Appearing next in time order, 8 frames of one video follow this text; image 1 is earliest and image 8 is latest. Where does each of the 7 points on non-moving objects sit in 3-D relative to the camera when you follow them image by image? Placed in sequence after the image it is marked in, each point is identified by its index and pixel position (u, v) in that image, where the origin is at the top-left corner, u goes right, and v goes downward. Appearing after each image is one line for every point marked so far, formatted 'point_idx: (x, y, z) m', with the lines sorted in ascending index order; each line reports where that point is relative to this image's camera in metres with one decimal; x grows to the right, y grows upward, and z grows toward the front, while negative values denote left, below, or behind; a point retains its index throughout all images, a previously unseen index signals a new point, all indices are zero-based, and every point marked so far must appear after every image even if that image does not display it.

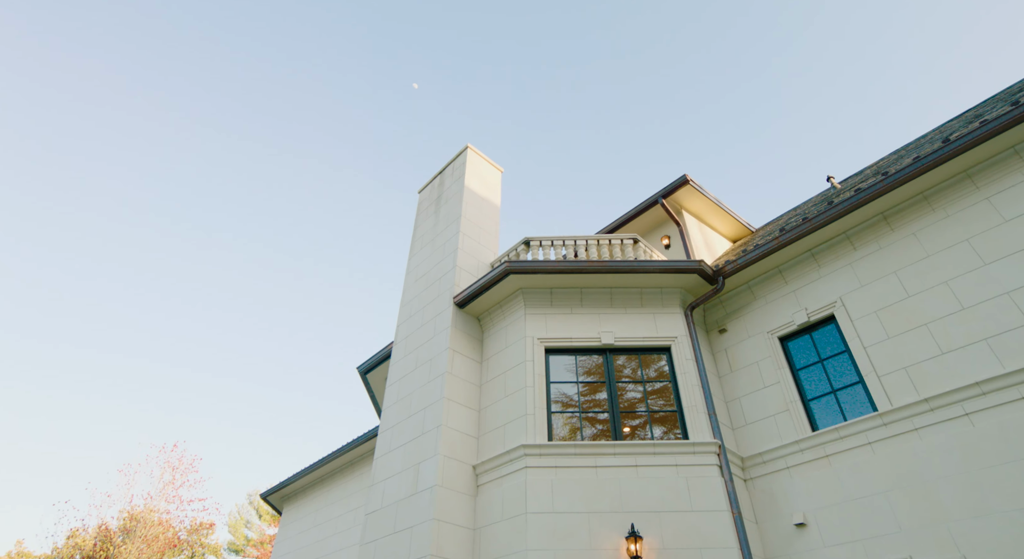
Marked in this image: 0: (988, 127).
0: (+5.6, +1.8, +6.9) m
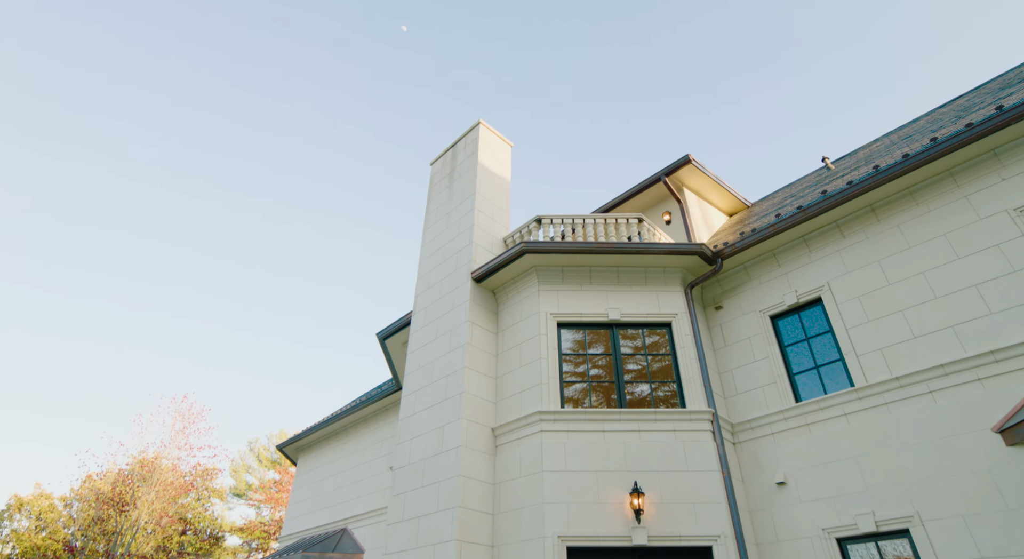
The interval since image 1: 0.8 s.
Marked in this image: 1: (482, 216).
0: (+5.9, +1.9, +7.5) m
1: (-0.6, +1.2, +11.5) m
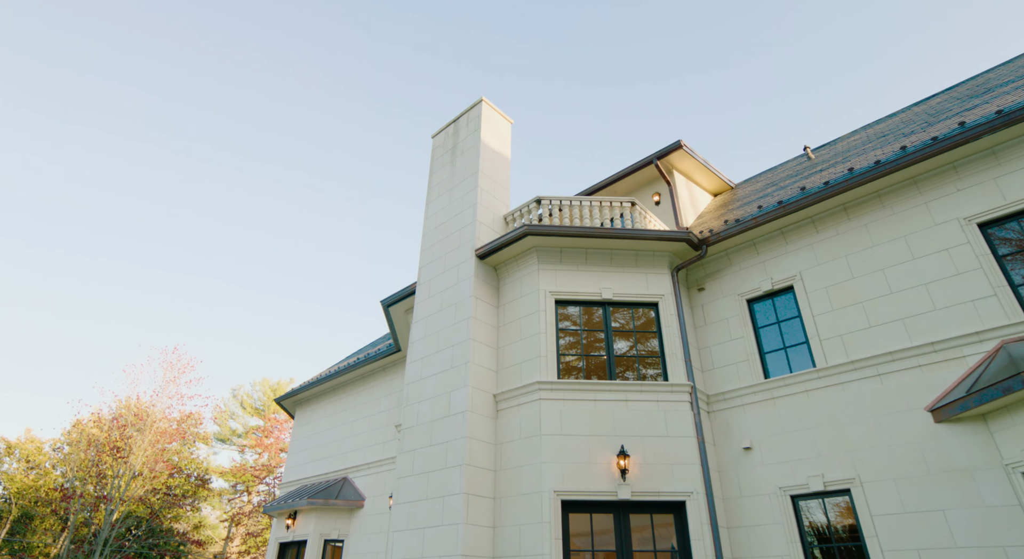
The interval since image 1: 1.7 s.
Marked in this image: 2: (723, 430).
0: (+6.0, +1.9, +8.4) m
1: (-0.6, +1.8, +12.2) m
2: (+3.4, -2.4, +9.6) m
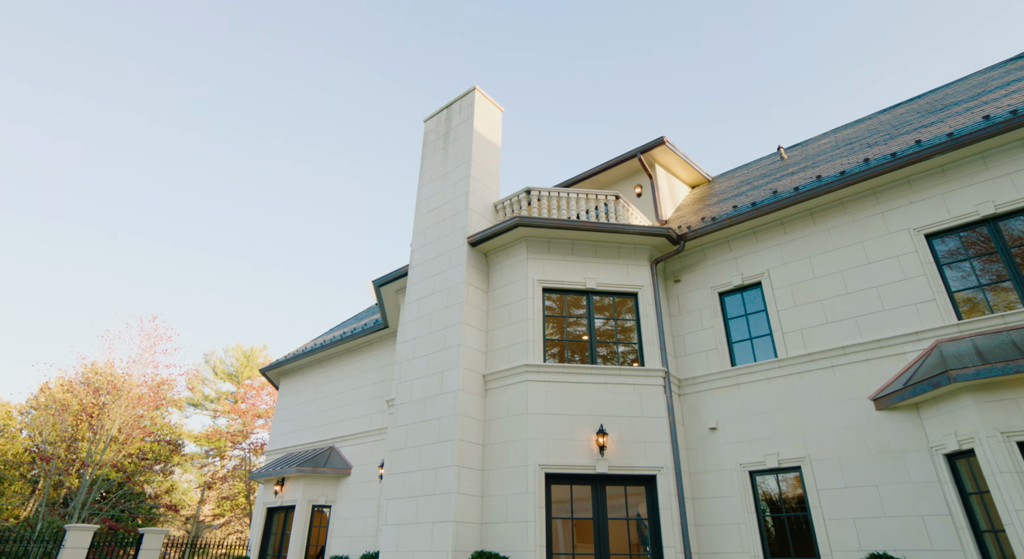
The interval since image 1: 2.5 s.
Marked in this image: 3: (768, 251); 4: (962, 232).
0: (+6.0, +1.8, +9.3) m
1: (-0.8, +2.1, +12.8) m
2: (+3.2, -2.3, +10.5) m
3: (+4.6, +0.5, +10.7) m
4: (+6.8, +0.7, +8.9) m
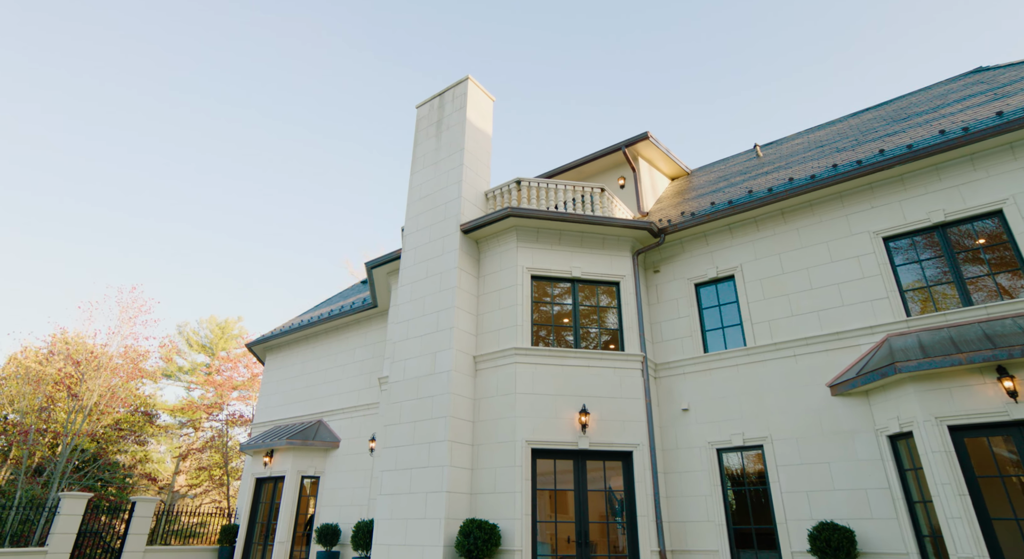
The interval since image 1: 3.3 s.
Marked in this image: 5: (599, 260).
0: (+5.9, +1.9, +10.1) m
1: (-1.0, +2.4, +13.3) m
2: (+3.0, -2.2, +11.4) m
3: (+4.5, +0.6, +11.5) m
4: (+6.7, +0.7, +9.8) m
5: (+1.8, +0.4, +12.2) m
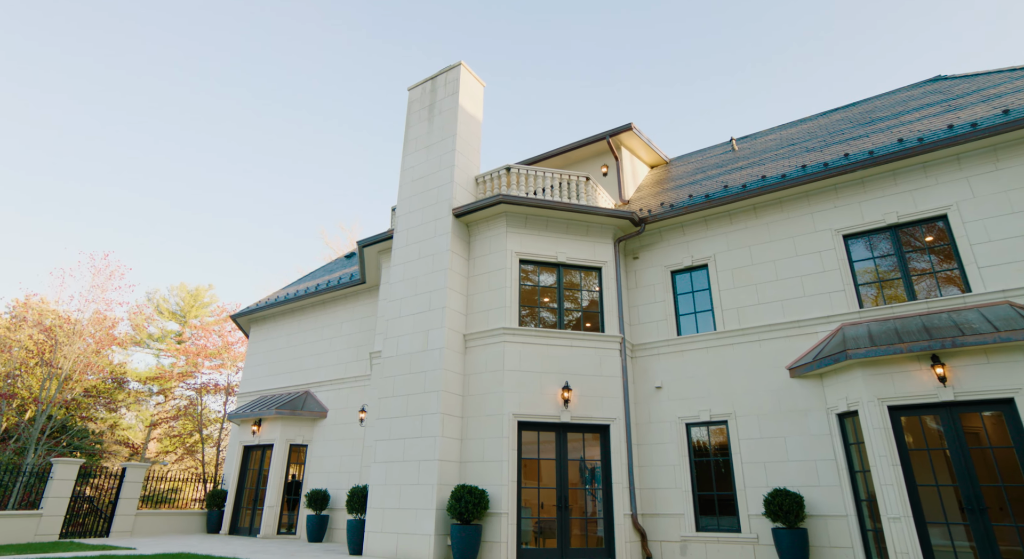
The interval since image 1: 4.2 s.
0: (+5.8, +2.0, +11.0) m
1: (-1.2, +2.9, +13.8) m
2: (+2.7, -1.9, +12.3) m
3: (+4.3, +0.9, +12.4) m
4: (+6.6, +0.8, +10.8) m
5: (+1.6, +0.7, +12.9) m
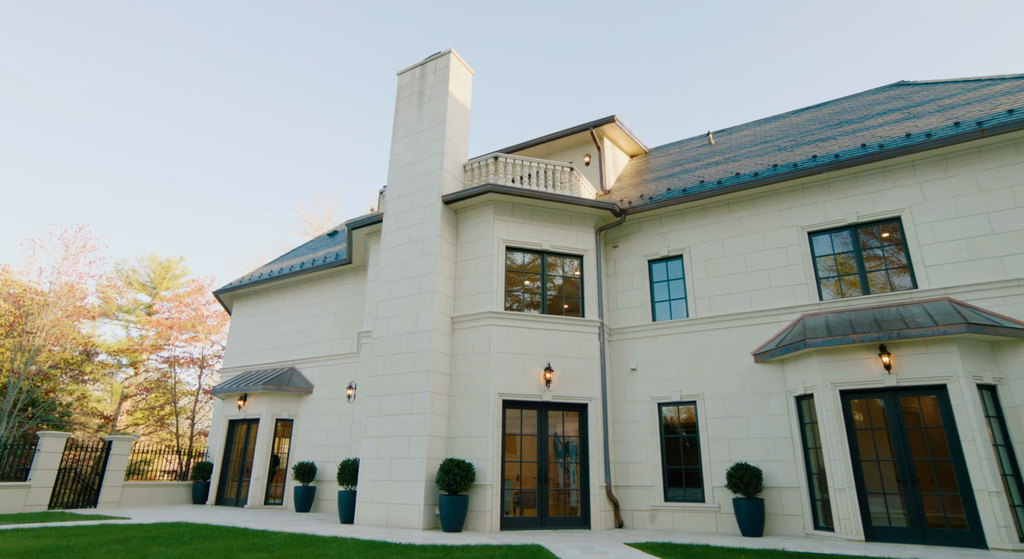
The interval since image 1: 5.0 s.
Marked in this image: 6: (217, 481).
0: (+5.6, +2.1, +11.8) m
1: (-1.5, +3.3, +14.3) m
2: (+2.4, -1.7, +13.1) m
3: (+4.0, +1.1, +13.1) m
4: (+6.4, +0.9, +11.6) m
5: (+1.2, +1.0, +13.6) m
6: (-8.8, -6.0, +17.6) m
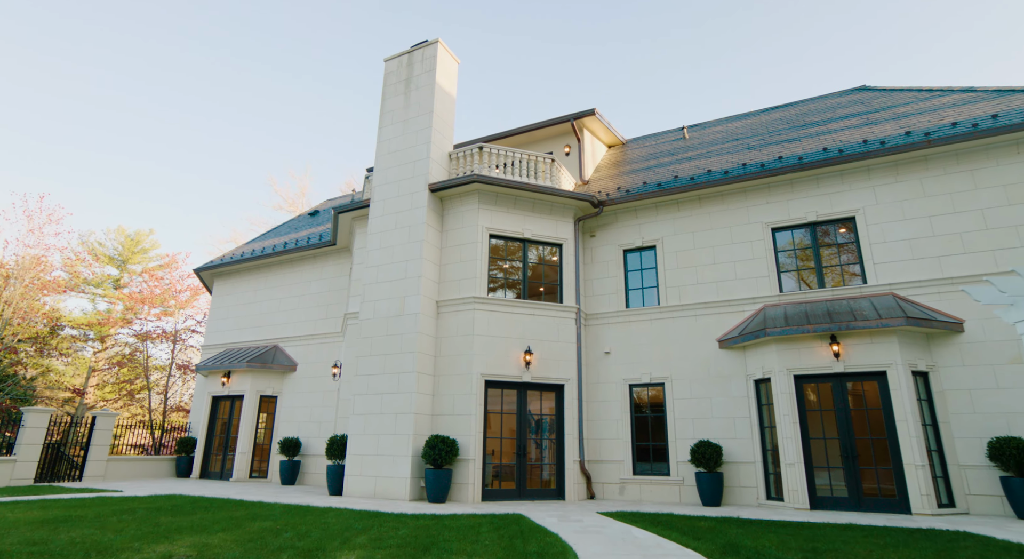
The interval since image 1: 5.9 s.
0: (+5.3, +2.3, +12.6) m
1: (-1.9, +3.6, +14.7) m
2: (+1.9, -1.4, +13.9) m
3: (+3.6, +1.3, +13.9) m
4: (+6.0, +1.1, +12.6) m
5: (+0.8, +1.3, +14.2) m
6: (-9.5, -5.4, +18.0) m
